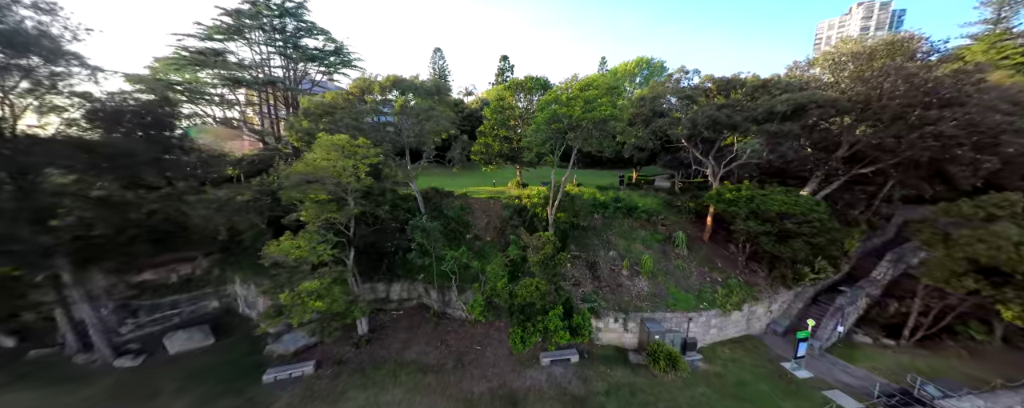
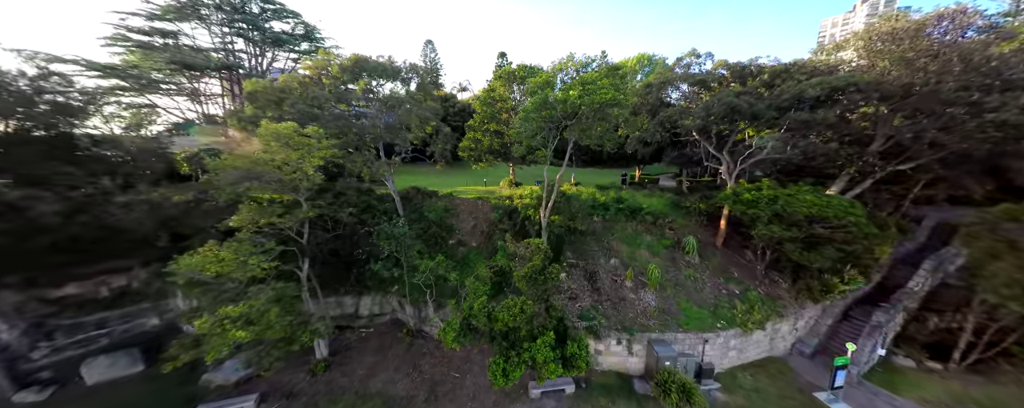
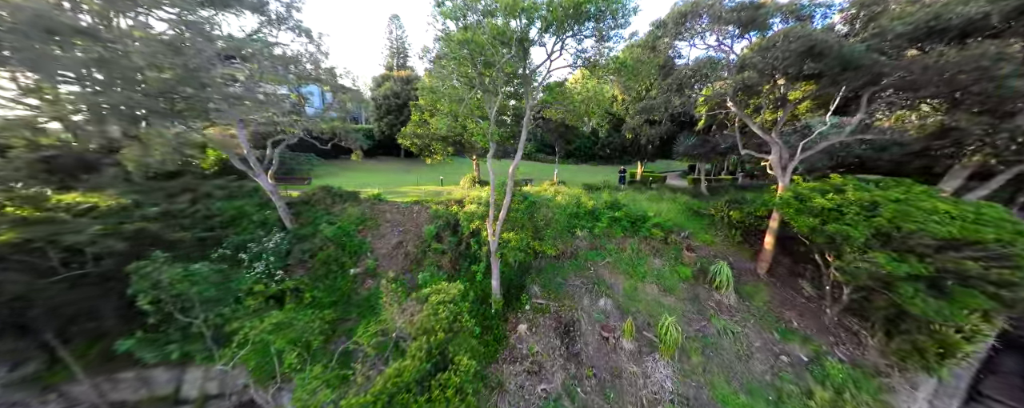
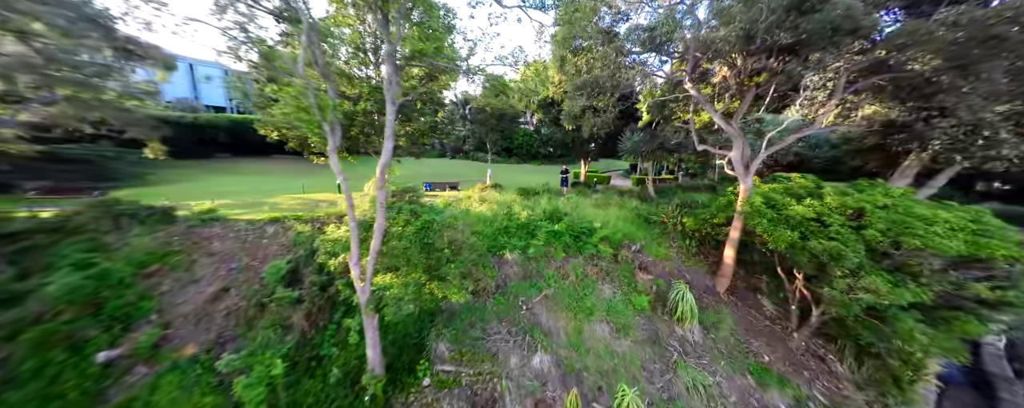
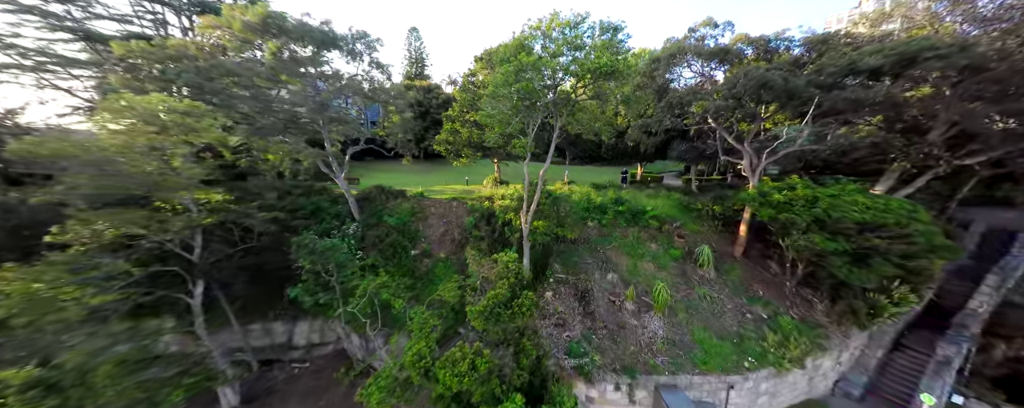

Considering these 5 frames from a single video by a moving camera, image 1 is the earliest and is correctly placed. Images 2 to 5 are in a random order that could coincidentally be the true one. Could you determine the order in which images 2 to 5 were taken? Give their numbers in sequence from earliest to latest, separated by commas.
2, 5, 3, 4
